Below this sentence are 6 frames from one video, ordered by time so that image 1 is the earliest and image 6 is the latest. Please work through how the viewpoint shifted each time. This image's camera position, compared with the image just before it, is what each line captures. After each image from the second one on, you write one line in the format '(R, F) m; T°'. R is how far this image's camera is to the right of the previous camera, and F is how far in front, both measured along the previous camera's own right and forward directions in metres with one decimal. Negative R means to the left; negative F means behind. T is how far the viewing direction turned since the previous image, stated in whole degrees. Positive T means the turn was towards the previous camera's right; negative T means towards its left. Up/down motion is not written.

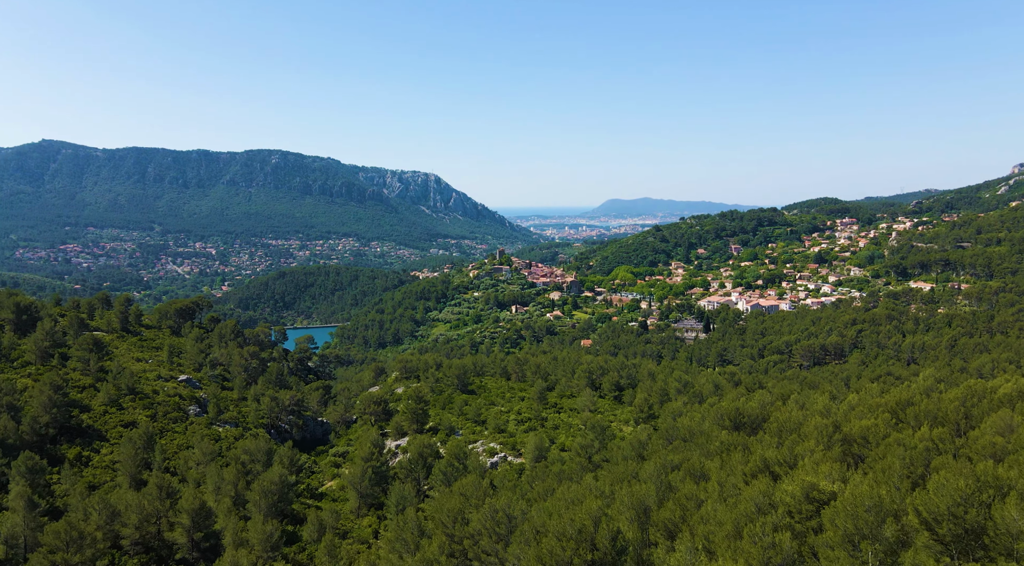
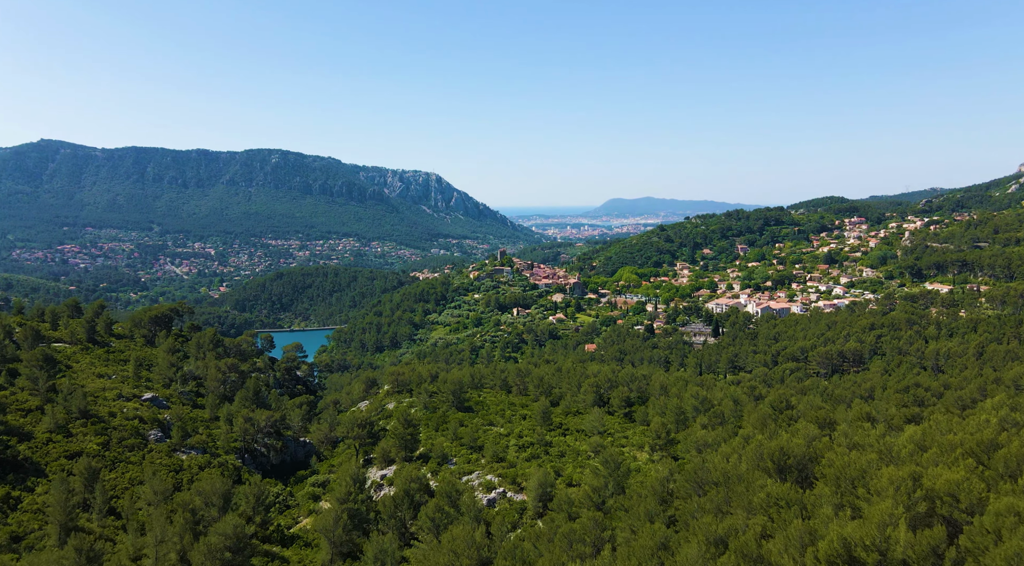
(+0.1, +3.6) m; 0°
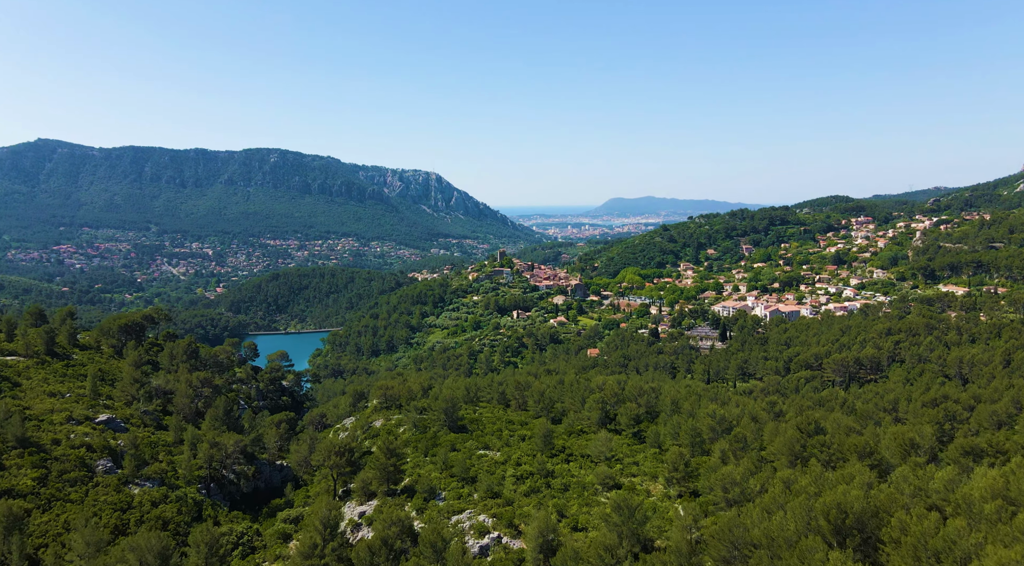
(+0.1, +3.4) m; 0°
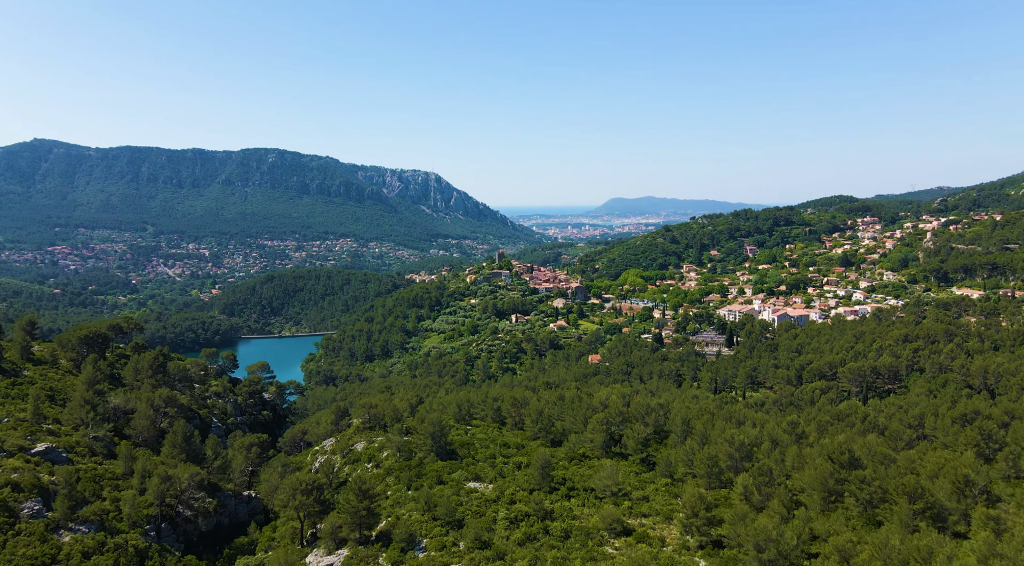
(+0.3, +3.5) m; 0°
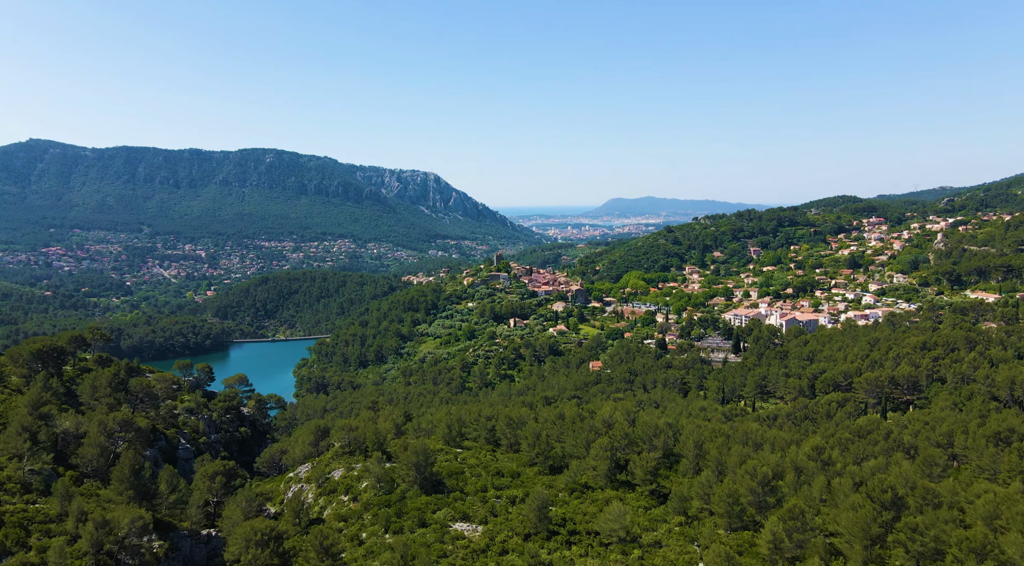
(+0.3, +3.4) m; 0°
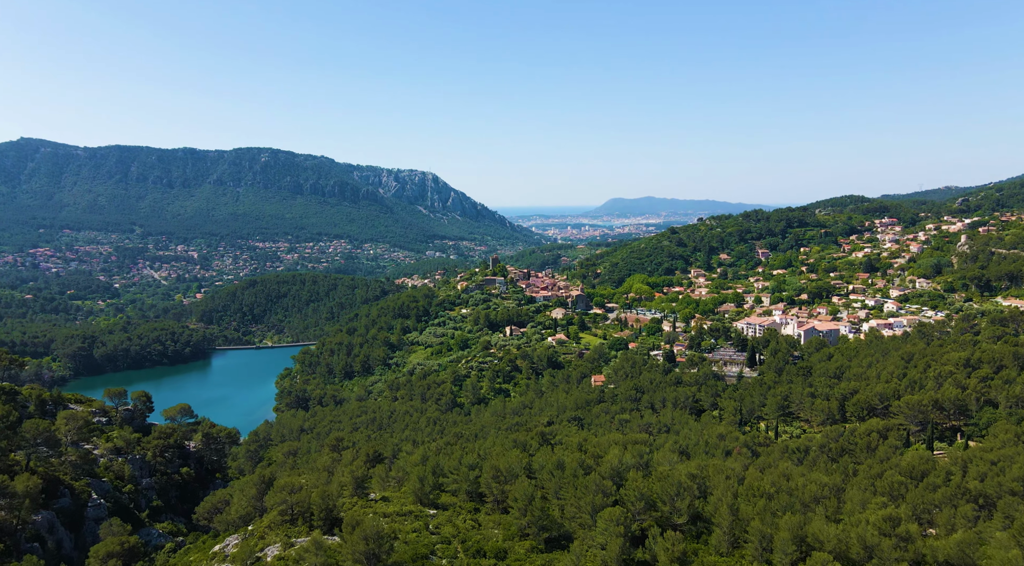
(+0.5, +6.9) m; 0°
